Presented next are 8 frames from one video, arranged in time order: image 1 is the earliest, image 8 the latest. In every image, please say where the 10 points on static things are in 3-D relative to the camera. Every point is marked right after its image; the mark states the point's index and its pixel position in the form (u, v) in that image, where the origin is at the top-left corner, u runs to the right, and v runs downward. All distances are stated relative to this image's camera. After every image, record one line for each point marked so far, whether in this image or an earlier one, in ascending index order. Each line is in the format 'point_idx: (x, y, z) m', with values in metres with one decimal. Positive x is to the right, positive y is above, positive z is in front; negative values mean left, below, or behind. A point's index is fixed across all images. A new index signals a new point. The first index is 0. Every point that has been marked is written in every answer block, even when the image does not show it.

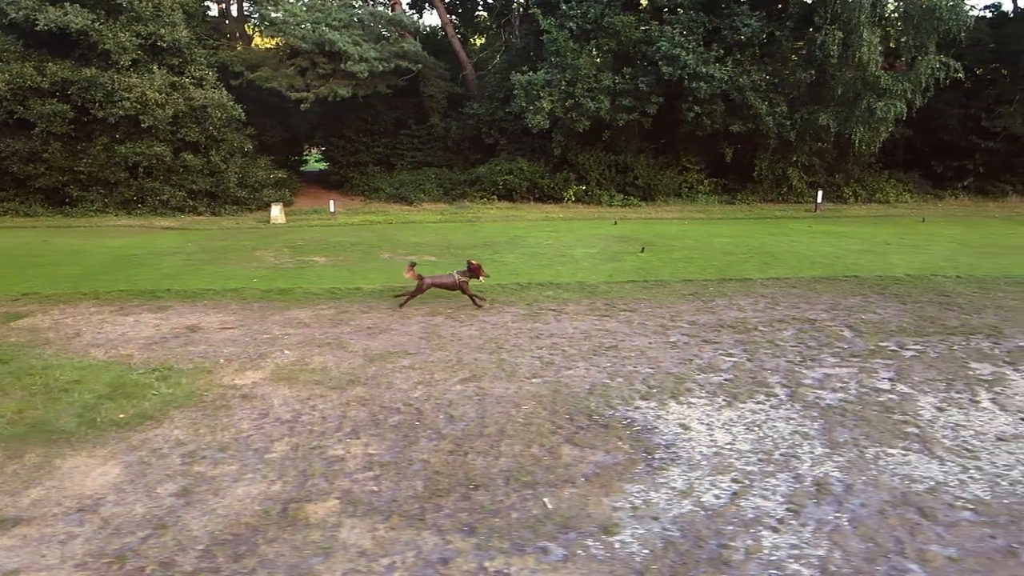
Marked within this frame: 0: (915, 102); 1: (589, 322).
0: (+6.9, +3.2, +16.4) m
1: (+0.6, -0.3, +7.6) m
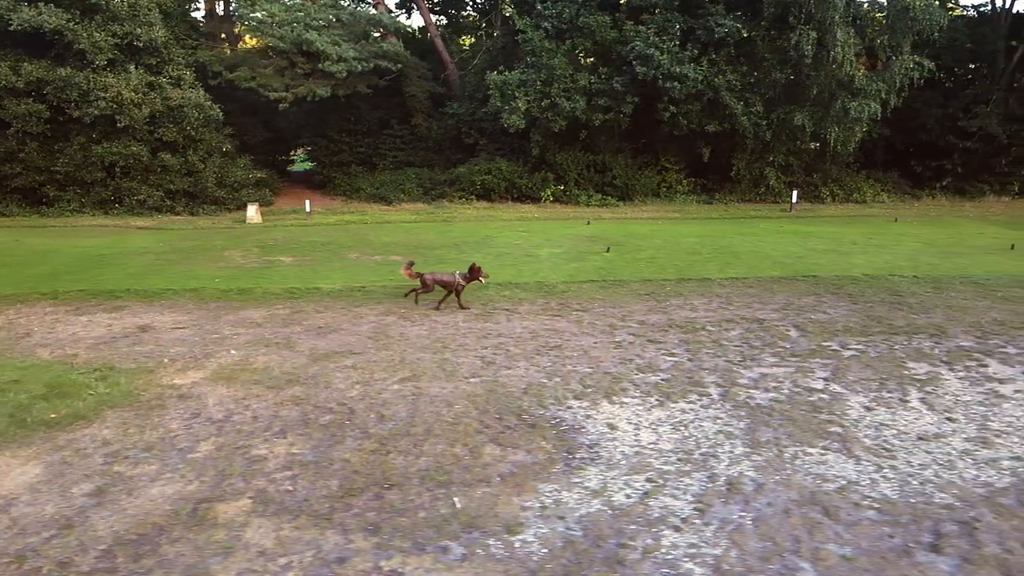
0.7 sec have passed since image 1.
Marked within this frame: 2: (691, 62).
0: (+6.5, +3.2, +16.4) m
1: (+0.2, -0.3, +7.7) m
2: (+2.9, +3.7, +15.9) m
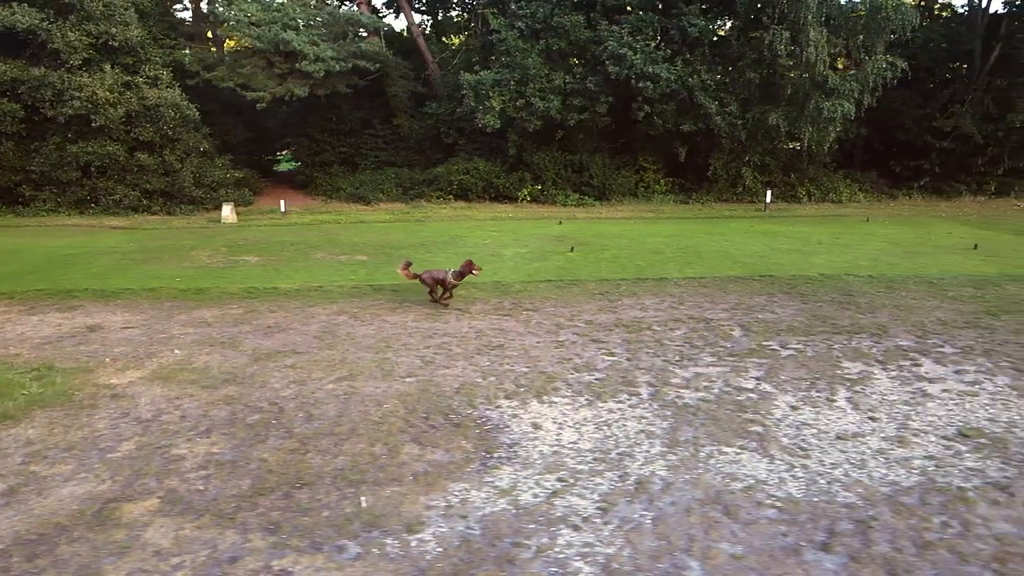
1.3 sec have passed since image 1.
0: (+6.0, +3.2, +16.5) m
1: (-0.2, -0.3, +7.7) m
2: (+2.5, +3.7, +15.9) m
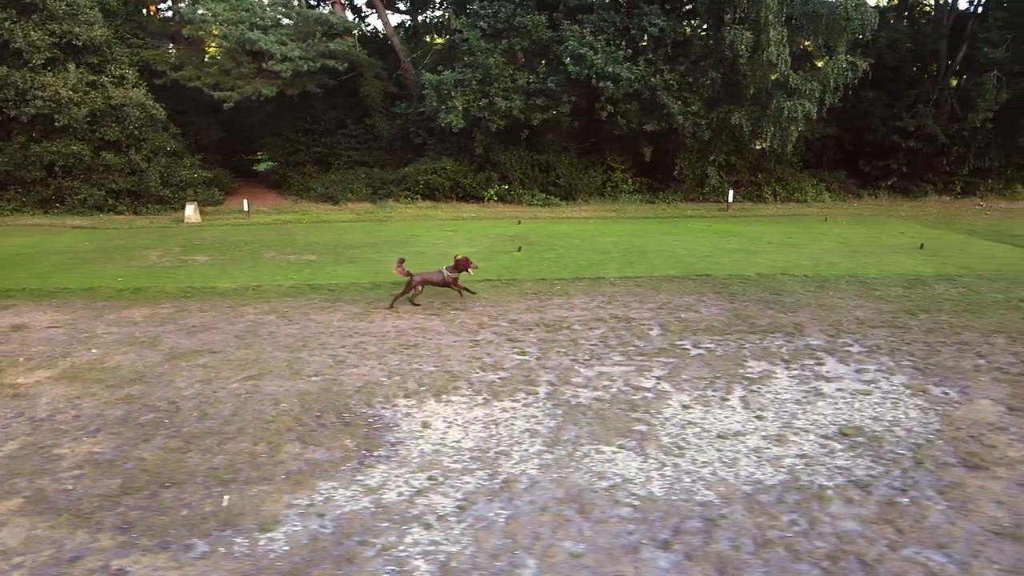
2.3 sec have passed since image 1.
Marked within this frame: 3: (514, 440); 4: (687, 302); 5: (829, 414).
0: (+5.4, +3.2, +16.5) m
1: (-0.8, -0.3, +7.7) m
2: (+1.8, +3.8, +15.9) m
3: (0.0, -0.8, +4.9) m
4: (+1.5, -0.1, +8.1) m
5: (+1.7, -0.7, +5.1) m
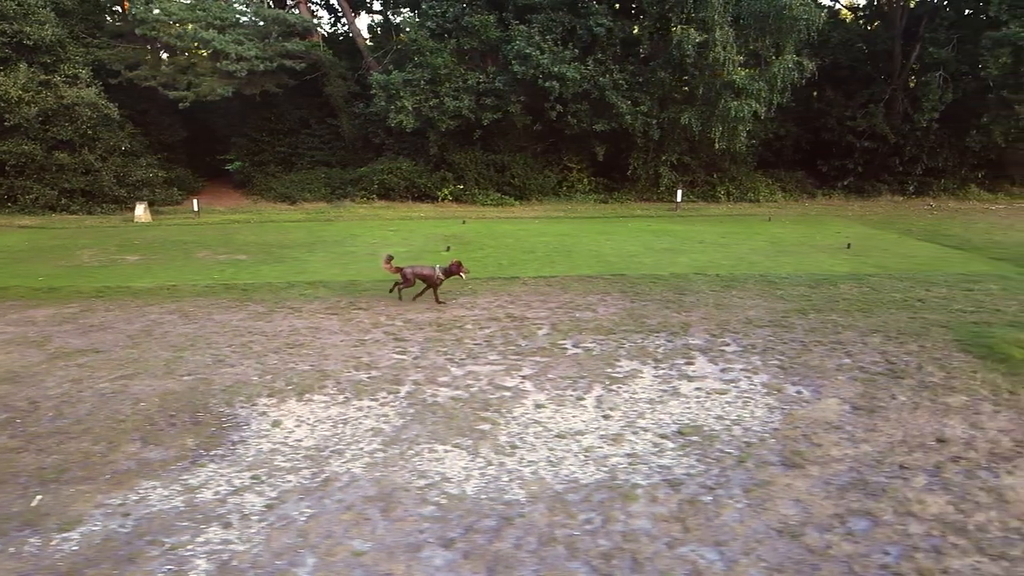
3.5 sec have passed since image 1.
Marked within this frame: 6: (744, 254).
0: (+4.5, +3.2, +16.5) m
1: (-1.6, -0.3, +7.7) m
2: (+1.0, +3.8, +16.0) m
3: (-0.8, -0.8, +4.9) m
4: (+0.7, -0.1, +8.2) m
5: (+0.9, -0.7, +5.1) m
6: (+2.6, +0.4, +10.9) m
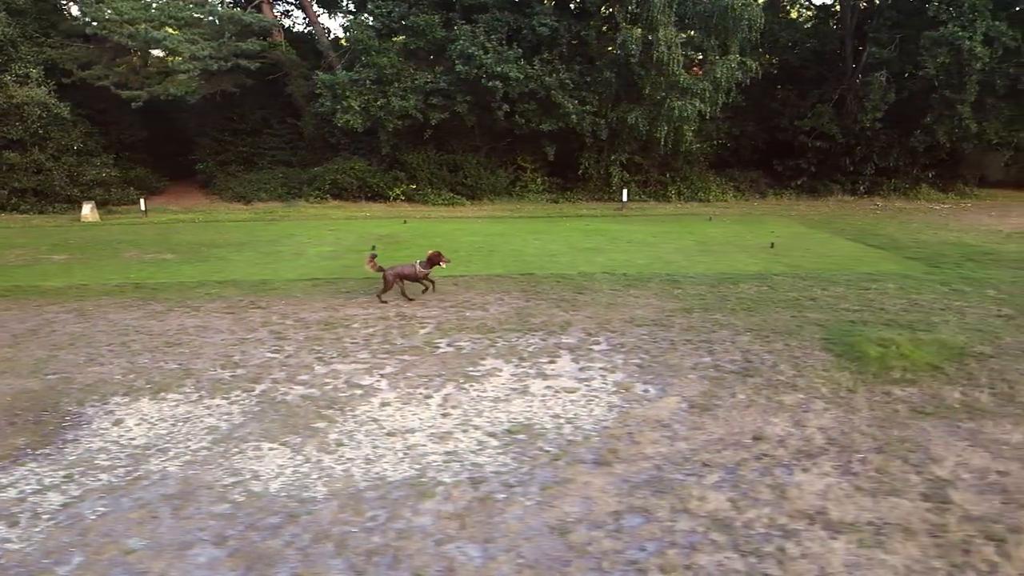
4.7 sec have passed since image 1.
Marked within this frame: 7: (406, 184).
0: (+3.6, +3.2, +16.6) m
1: (-2.5, -0.3, +7.7) m
2: (0.0, +3.8, +16.0) m
3: (-1.7, -0.8, +4.9) m
4: (-0.2, -0.1, +8.2) m
5: (0.0, -0.7, +5.1) m
6: (+1.8, +0.4, +11.0) m
7: (-2.1, +2.1, +19.0) m
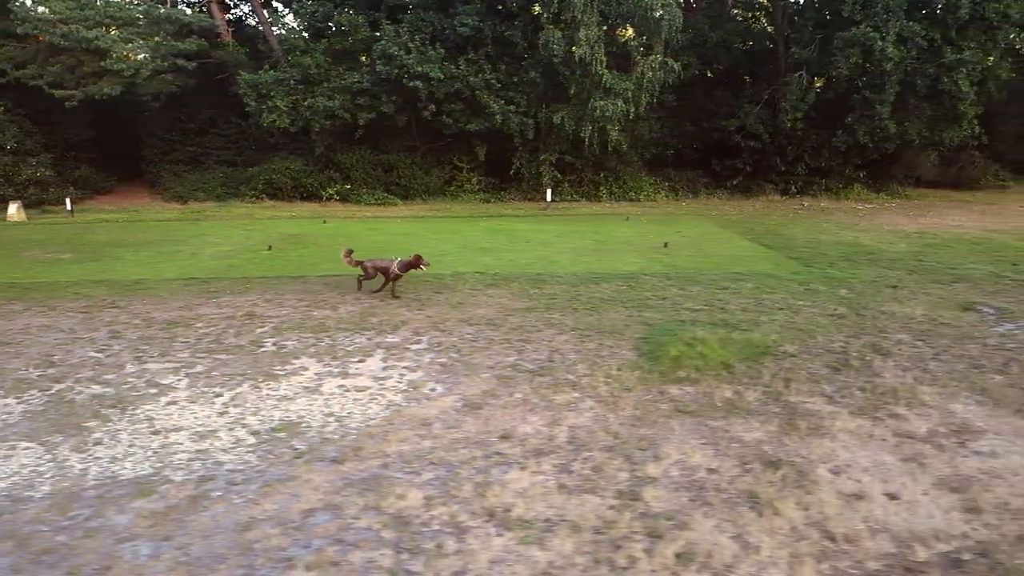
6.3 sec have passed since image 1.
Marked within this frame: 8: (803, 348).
0: (+2.3, +3.2, +16.6) m
1: (-3.7, -0.3, +7.6) m
2: (-1.3, +3.8, +16.0) m
3: (-2.8, -0.8, +4.9) m
4: (-1.4, -0.1, +8.2) m
5: (-1.2, -0.7, +5.2) m
6: (+0.5, +0.4, +11.0) m
7: (-3.4, +2.1, +19.0) m
8: (+1.8, -0.4, +6.0) m
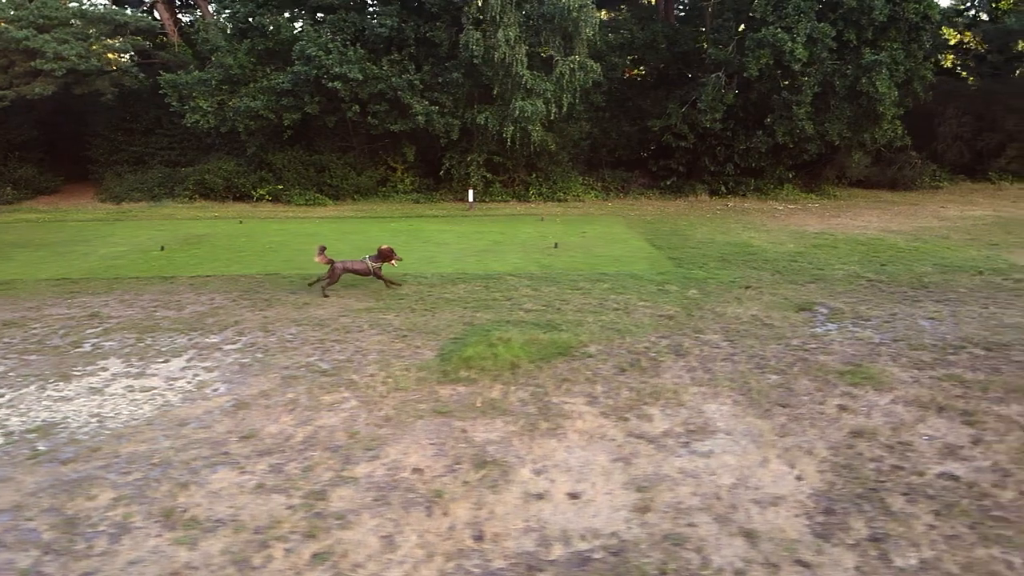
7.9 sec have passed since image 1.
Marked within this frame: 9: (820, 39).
0: (+0.9, +3.2, +16.6) m
1: (-5.0, -0.3, +7.6) m
2: (-2.6, +3.8, +16.0) m
3: (-4.1, -0.8, +4.8) m
4: (-2.7, -0.1, +8.2) m
5: (-2.4, -0.7, +5.1) m
6: (-0.8, +0.4, +11.0) m
7: (-4.8, +2.1, +19.0) m
8: (+0.6, -0.4, +6.0) m
9: (+4.9, +3.9, +15.1) m
